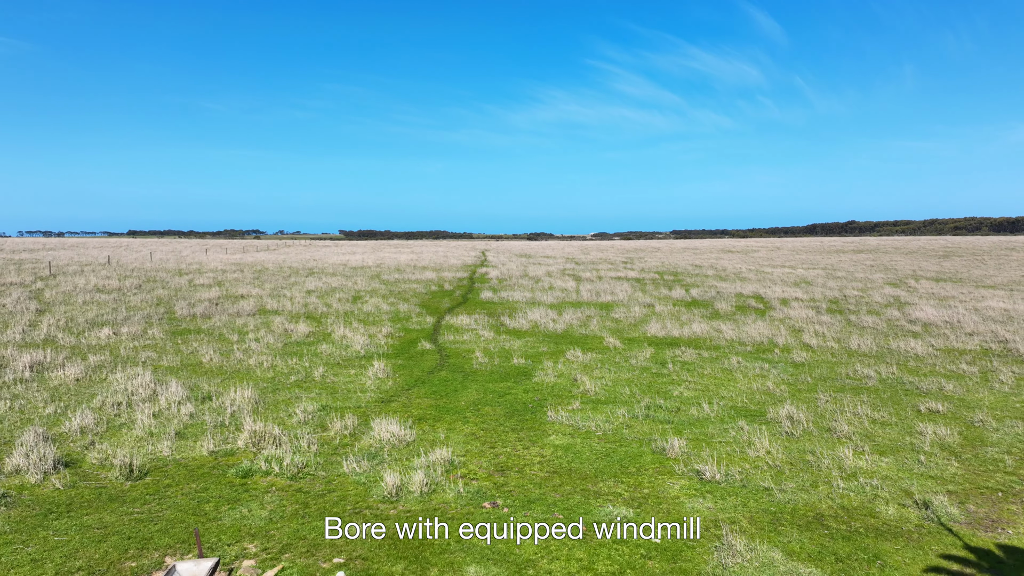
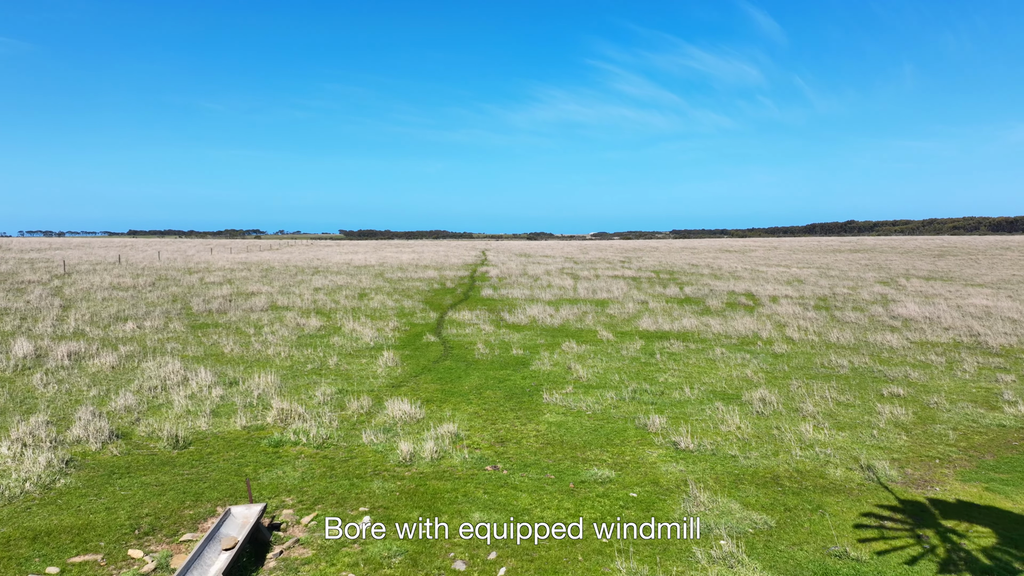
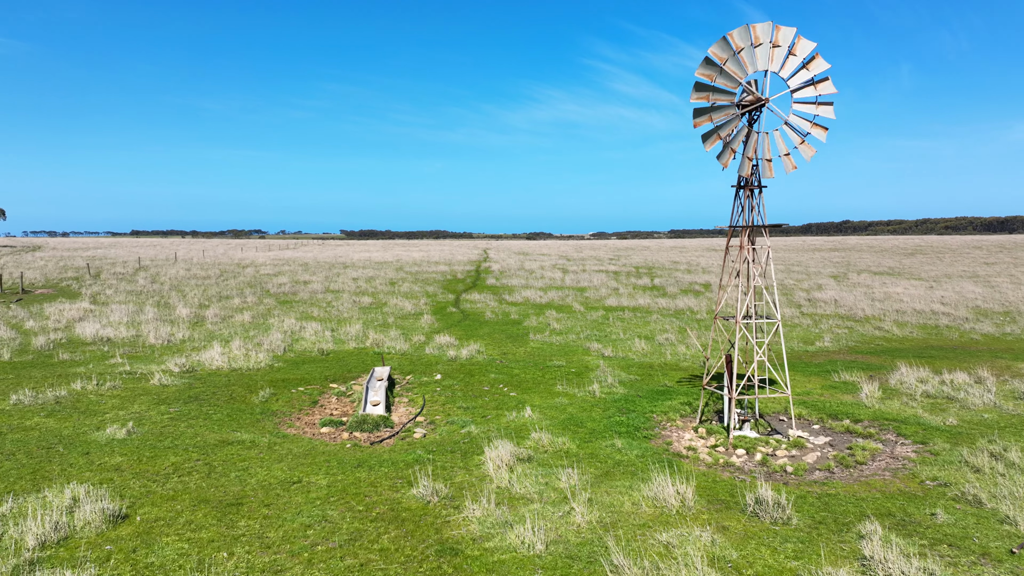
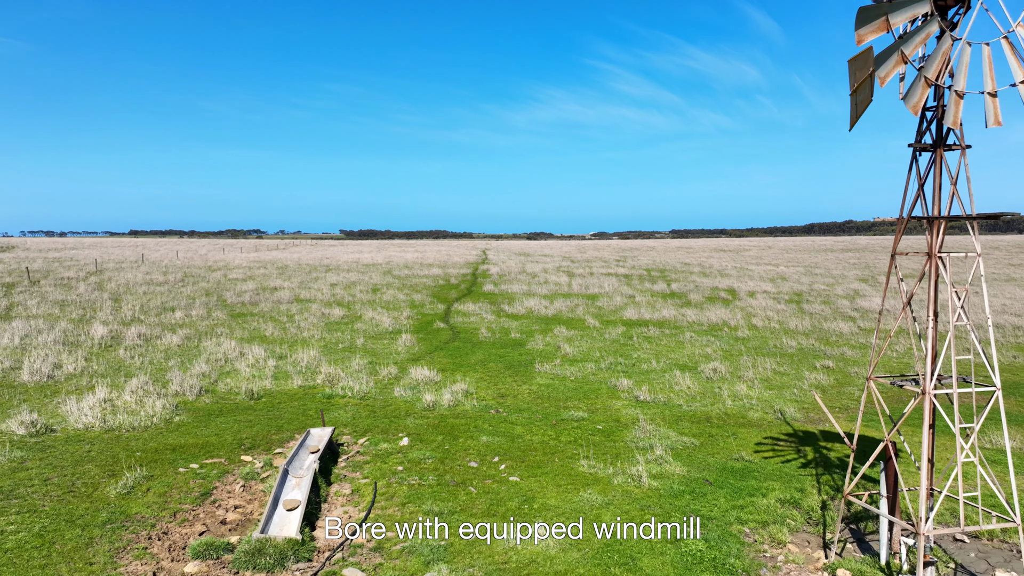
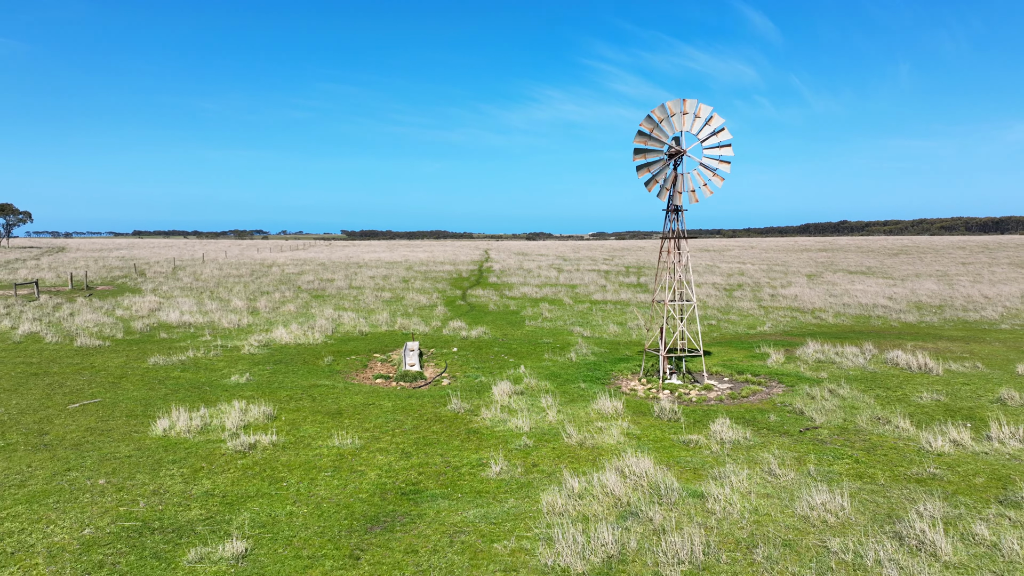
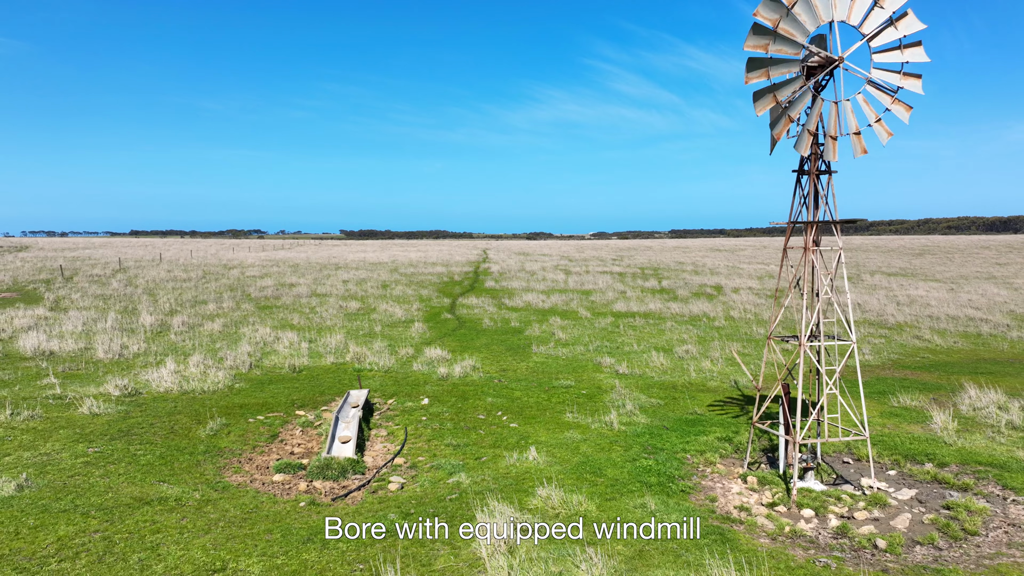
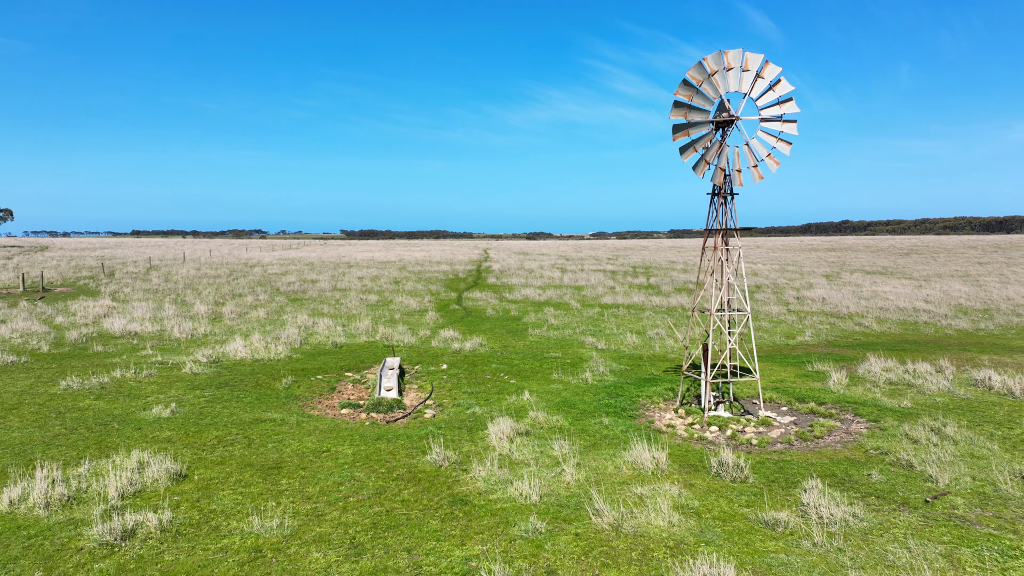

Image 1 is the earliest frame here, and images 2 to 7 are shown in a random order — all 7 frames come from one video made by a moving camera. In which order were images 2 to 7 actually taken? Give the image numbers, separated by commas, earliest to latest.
2, 4, 6, 3, 7, 5
